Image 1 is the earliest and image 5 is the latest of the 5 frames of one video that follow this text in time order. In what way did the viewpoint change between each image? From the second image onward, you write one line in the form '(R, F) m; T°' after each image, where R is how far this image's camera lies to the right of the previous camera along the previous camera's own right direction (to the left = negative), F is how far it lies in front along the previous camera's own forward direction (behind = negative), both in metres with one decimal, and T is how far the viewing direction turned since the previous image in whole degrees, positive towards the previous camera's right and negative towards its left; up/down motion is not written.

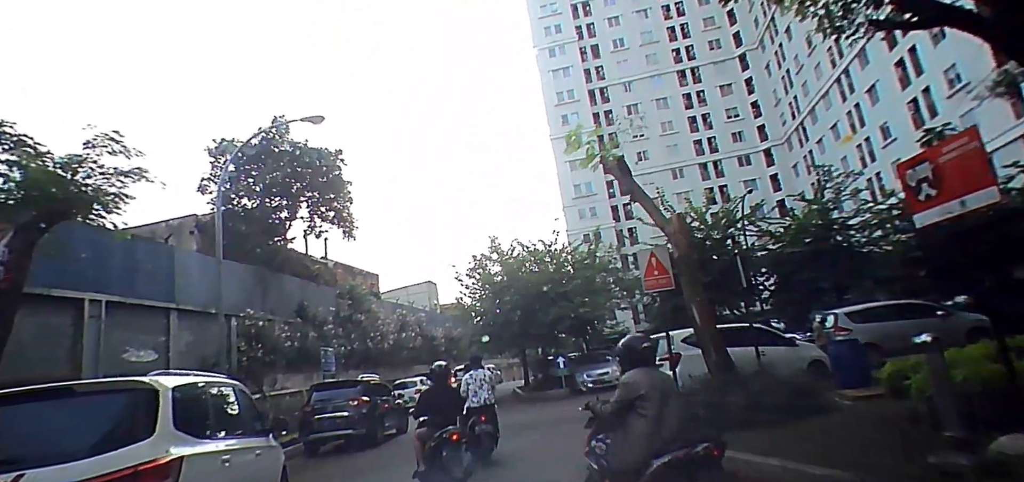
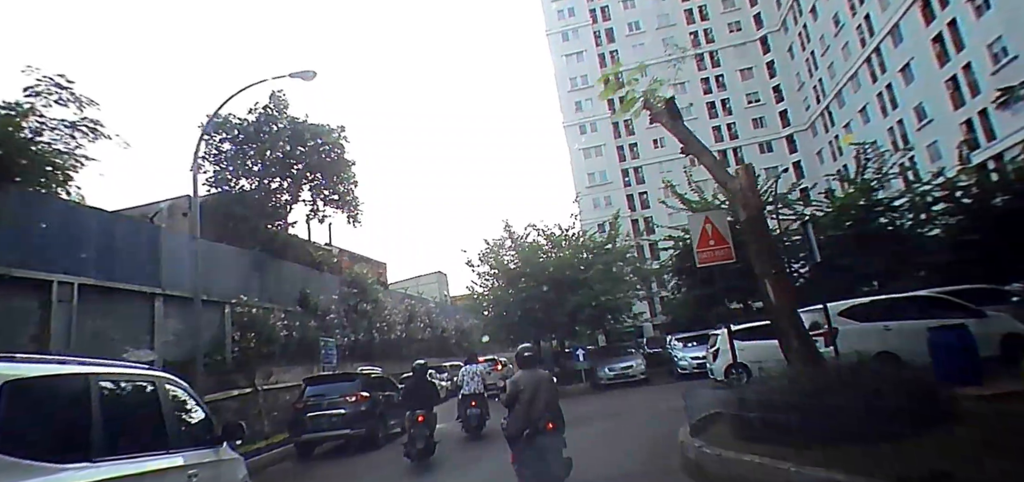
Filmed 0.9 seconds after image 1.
(-0.2, +1.5) m; -1°
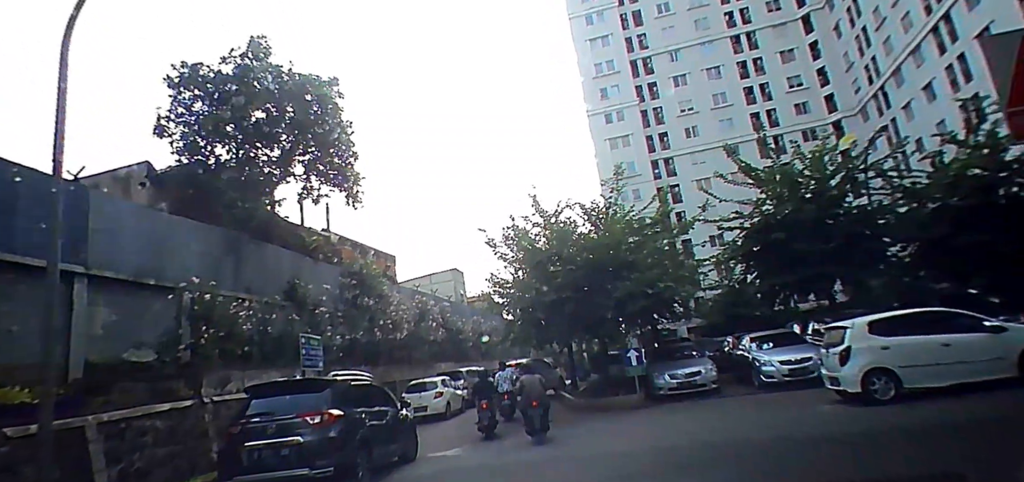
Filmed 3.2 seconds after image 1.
(-0.4, +3.8) m; -2°
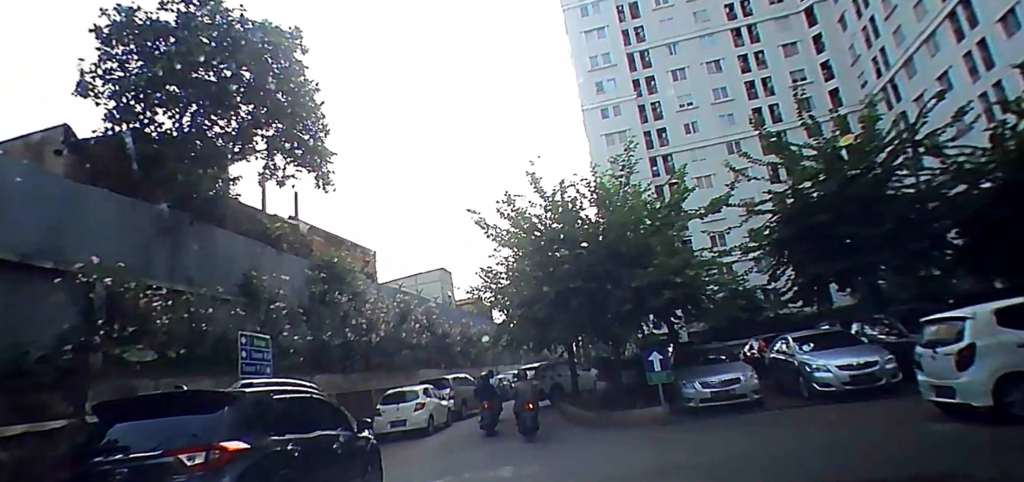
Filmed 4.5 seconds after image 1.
(-0.1, +2.6) m; +1°
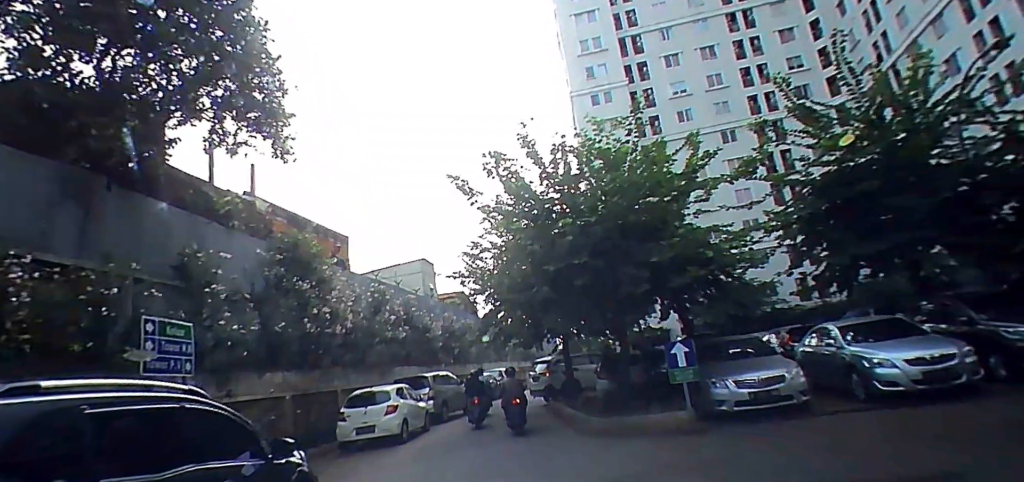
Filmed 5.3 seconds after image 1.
(-0.1, +2.3) m; +2°
